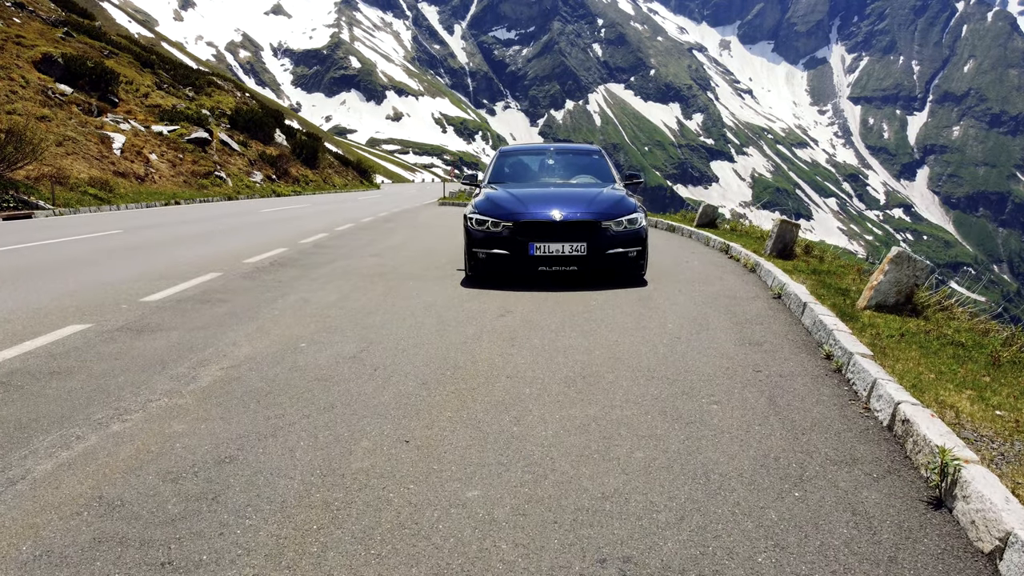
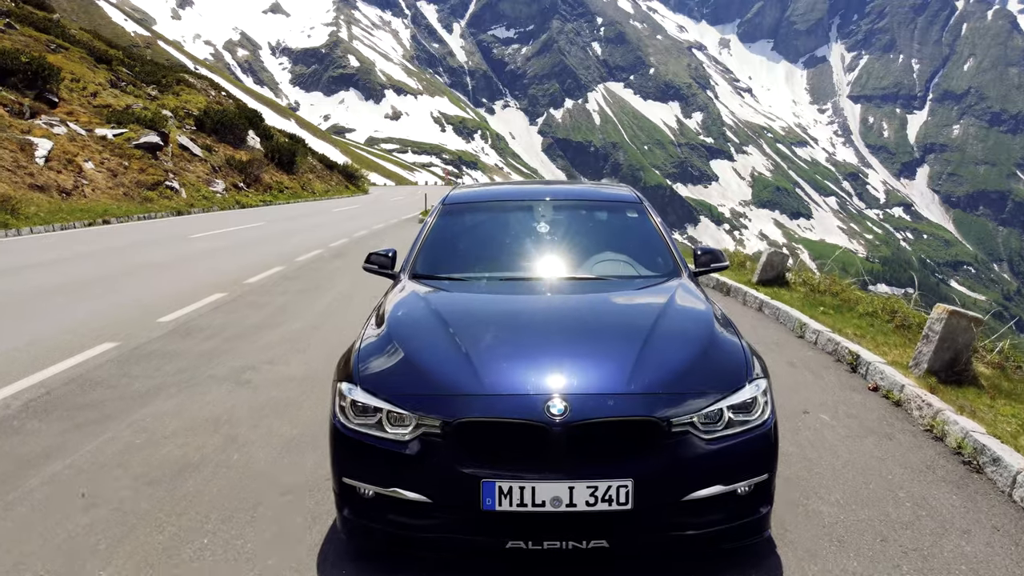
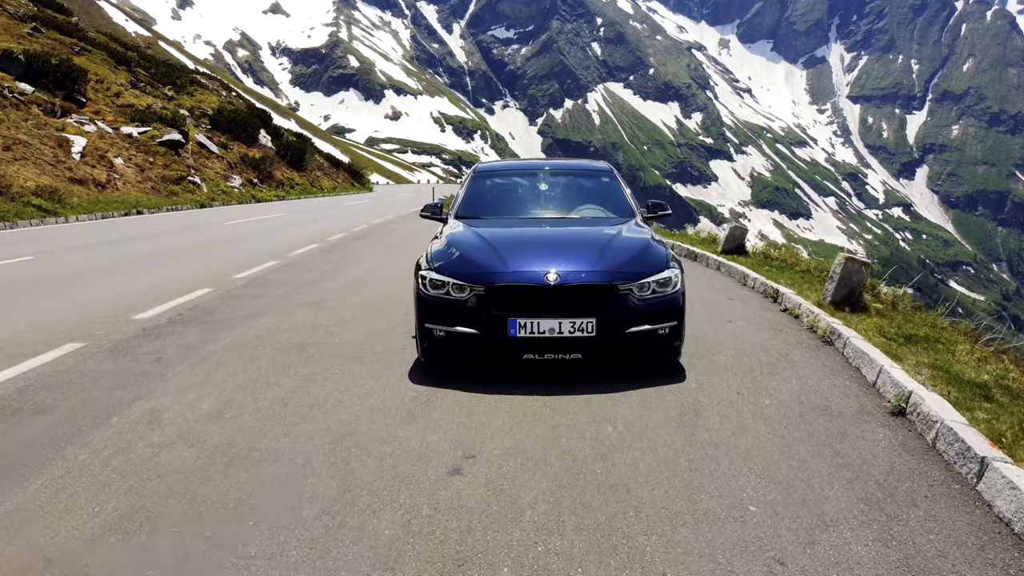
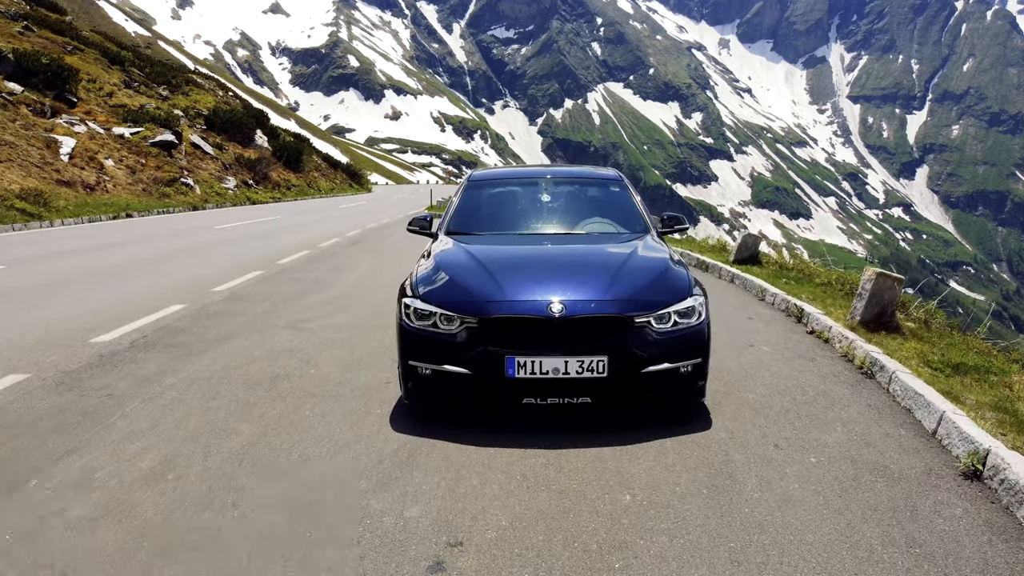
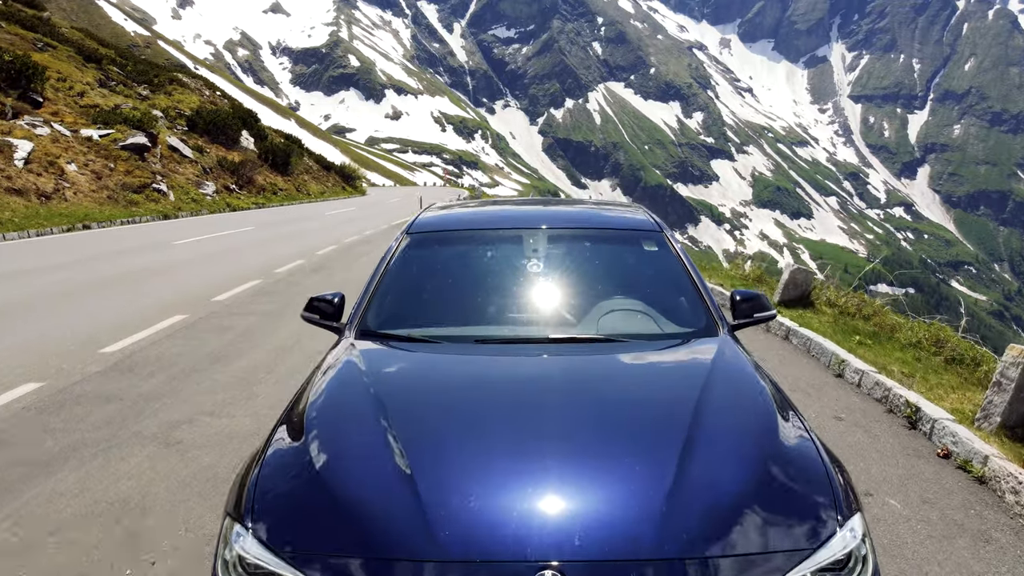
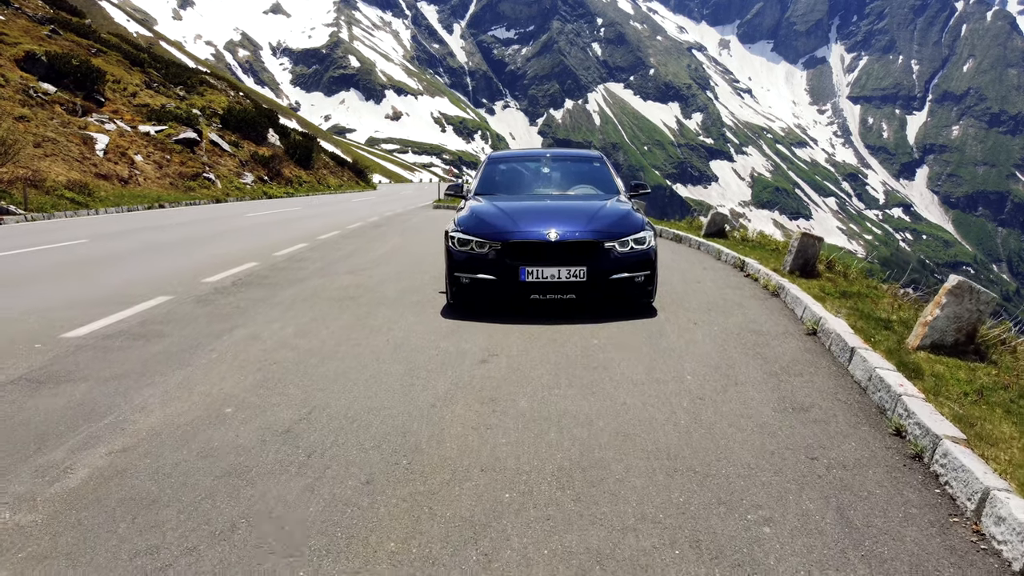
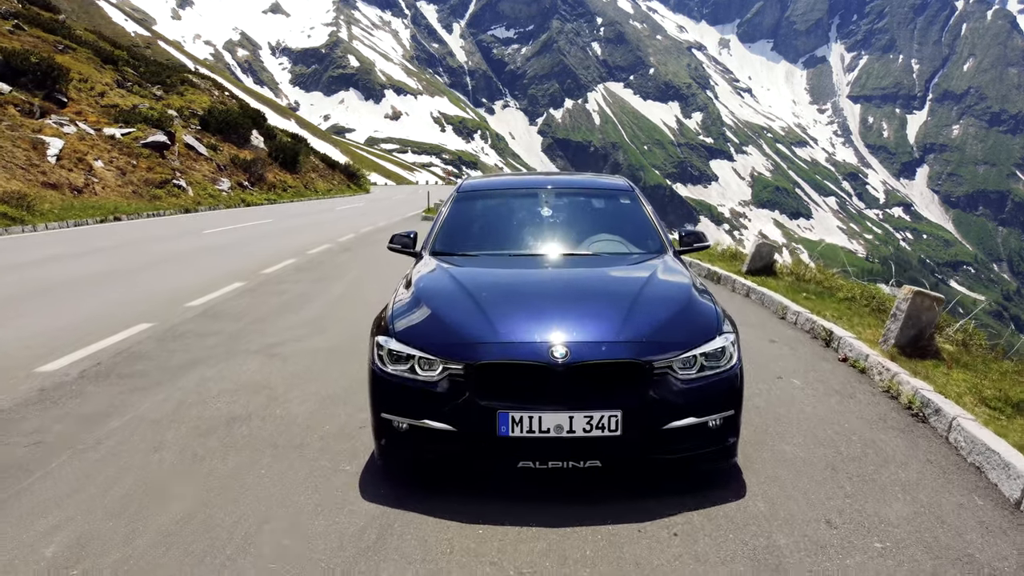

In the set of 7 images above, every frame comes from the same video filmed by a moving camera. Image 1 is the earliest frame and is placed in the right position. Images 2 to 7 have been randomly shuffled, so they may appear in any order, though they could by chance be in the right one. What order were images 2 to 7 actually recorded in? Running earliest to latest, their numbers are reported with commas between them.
6, 3, 4, 7, 2, 5
